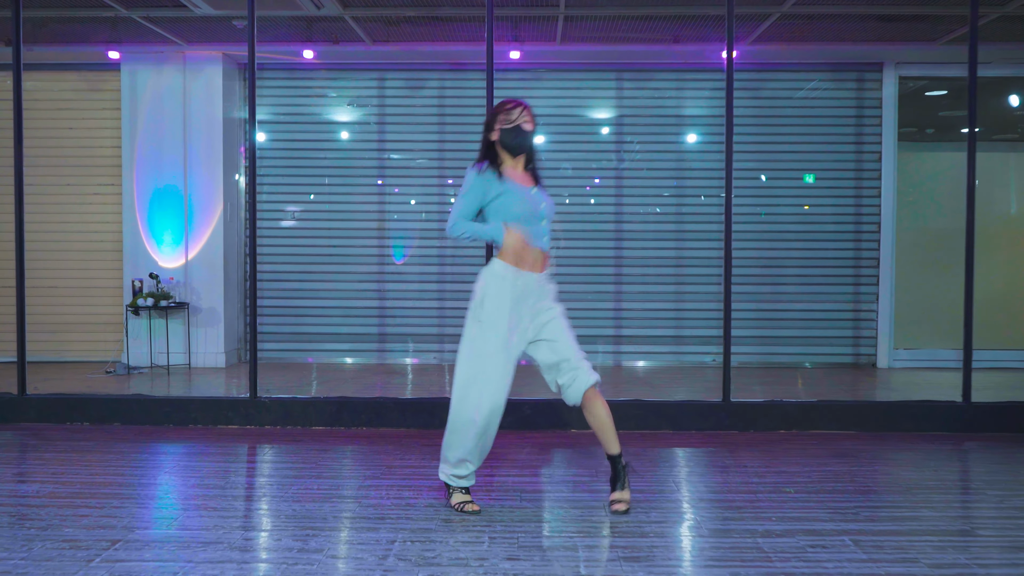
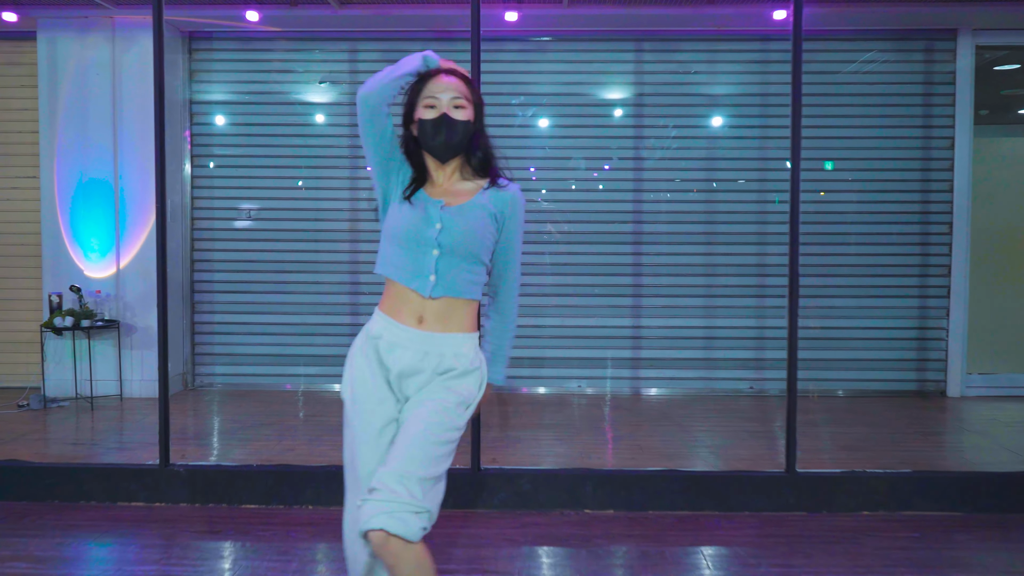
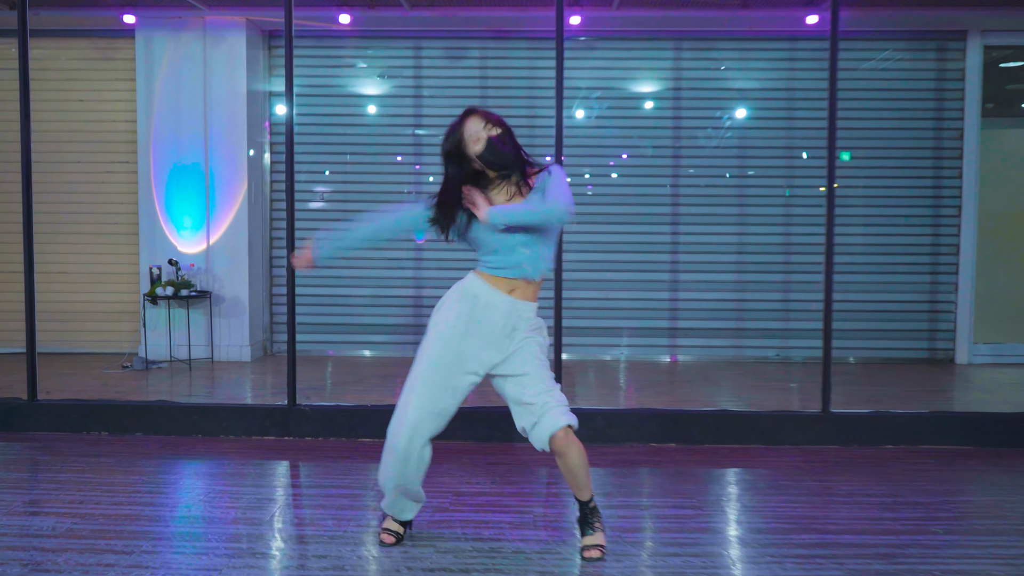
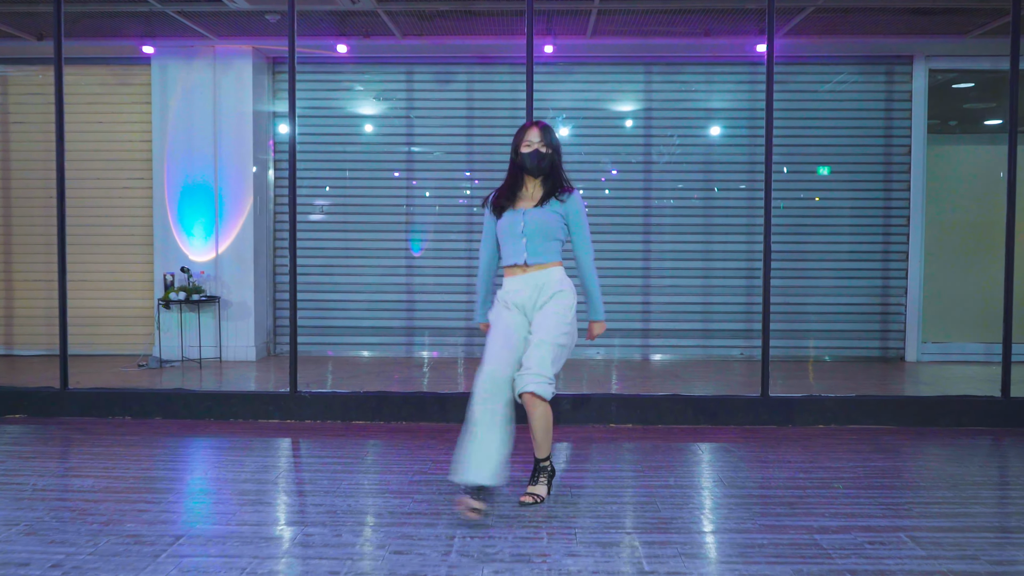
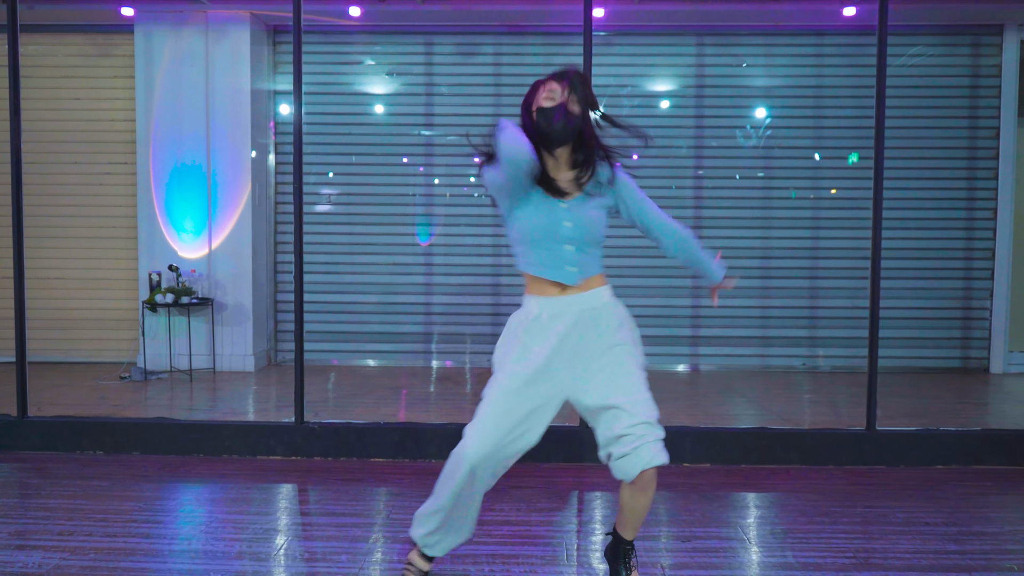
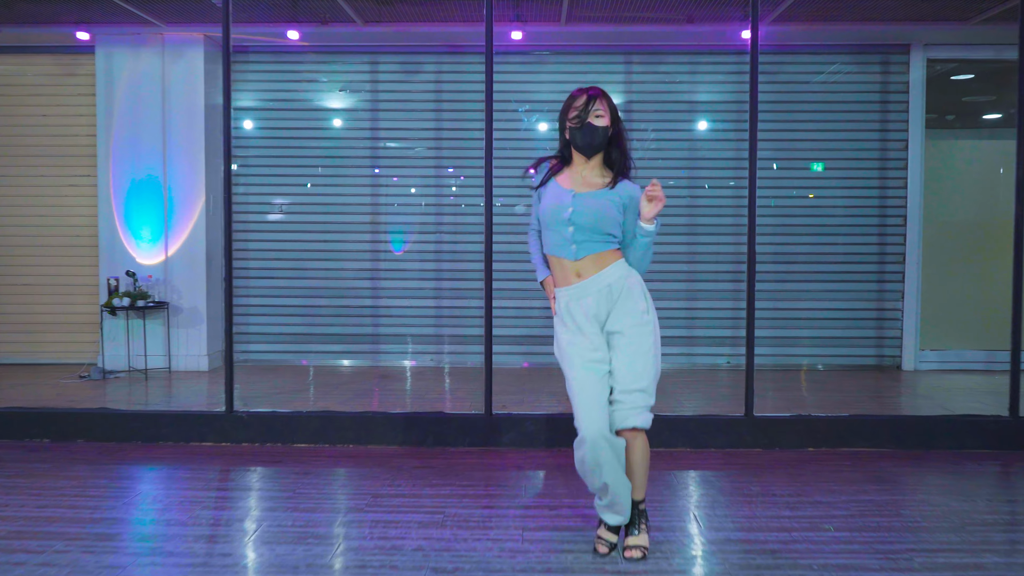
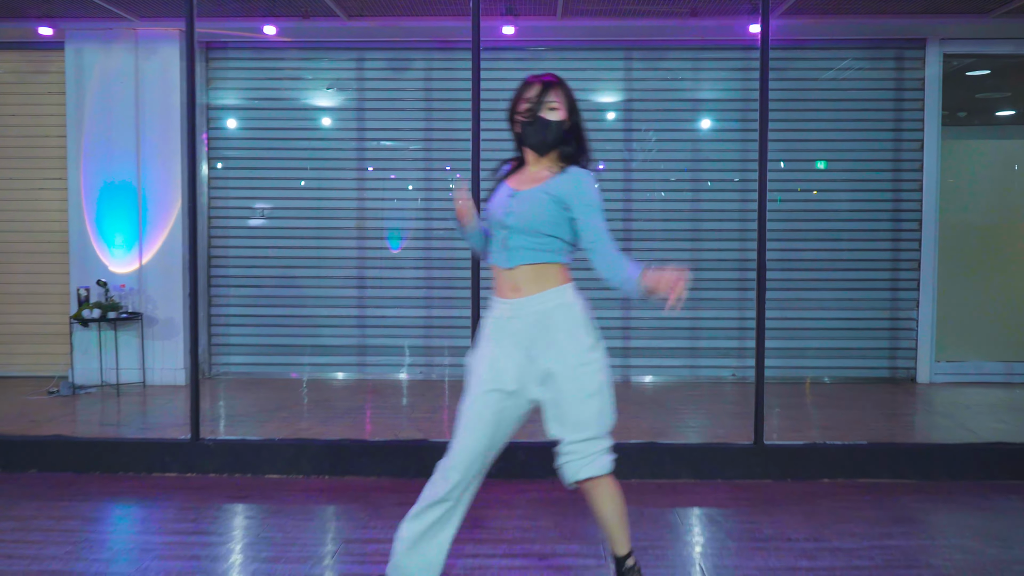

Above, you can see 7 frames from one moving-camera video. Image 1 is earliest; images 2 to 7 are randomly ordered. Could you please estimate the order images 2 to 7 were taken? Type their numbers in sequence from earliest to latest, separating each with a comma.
6, 7, 2, 4, 3, 5
